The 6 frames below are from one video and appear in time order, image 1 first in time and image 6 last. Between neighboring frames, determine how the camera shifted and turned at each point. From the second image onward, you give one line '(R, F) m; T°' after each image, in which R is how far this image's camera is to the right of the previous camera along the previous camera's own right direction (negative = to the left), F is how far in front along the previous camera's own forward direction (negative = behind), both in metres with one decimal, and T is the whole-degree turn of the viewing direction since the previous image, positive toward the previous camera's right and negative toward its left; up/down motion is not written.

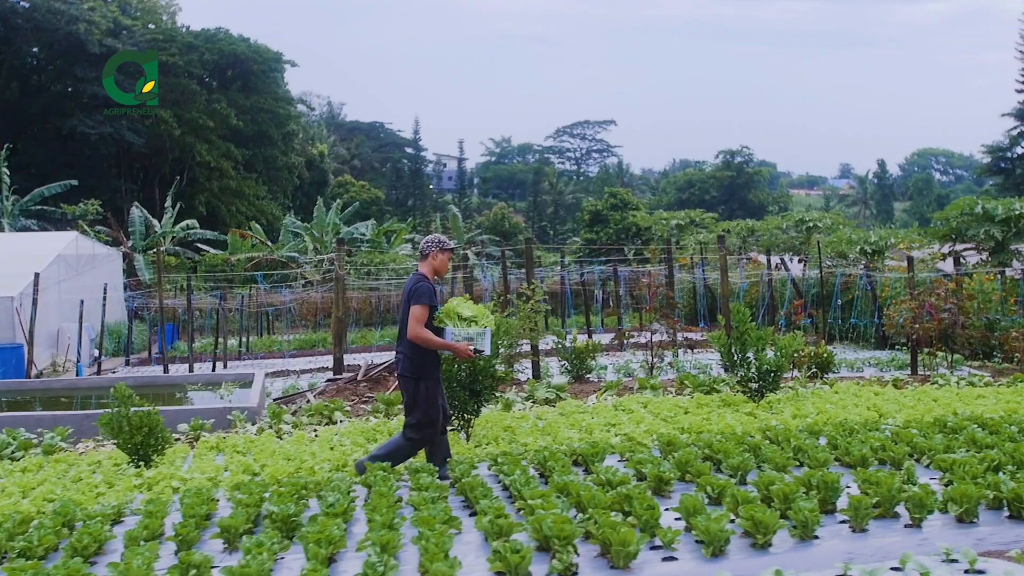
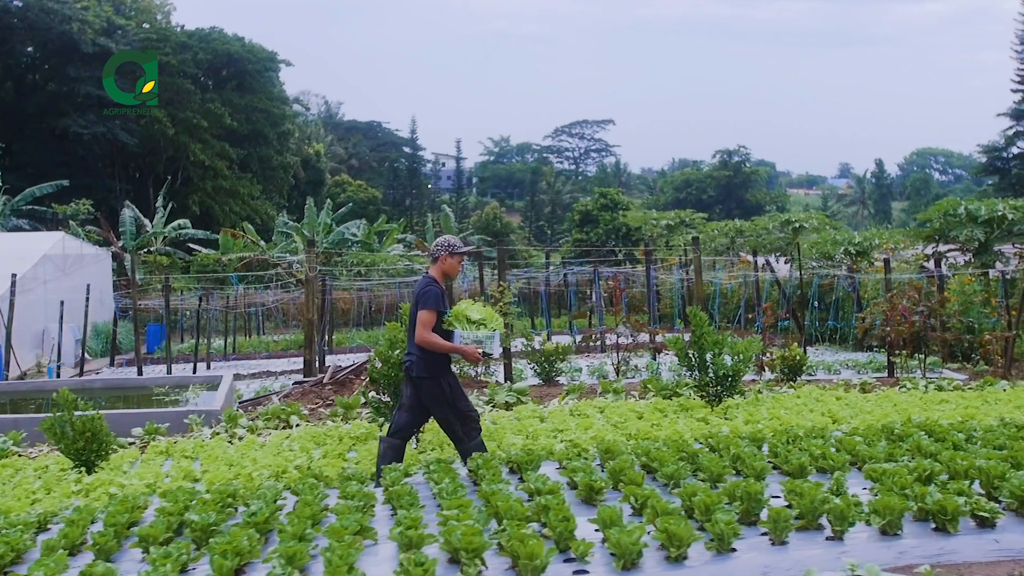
(+0.4, +0.1) m; 0°
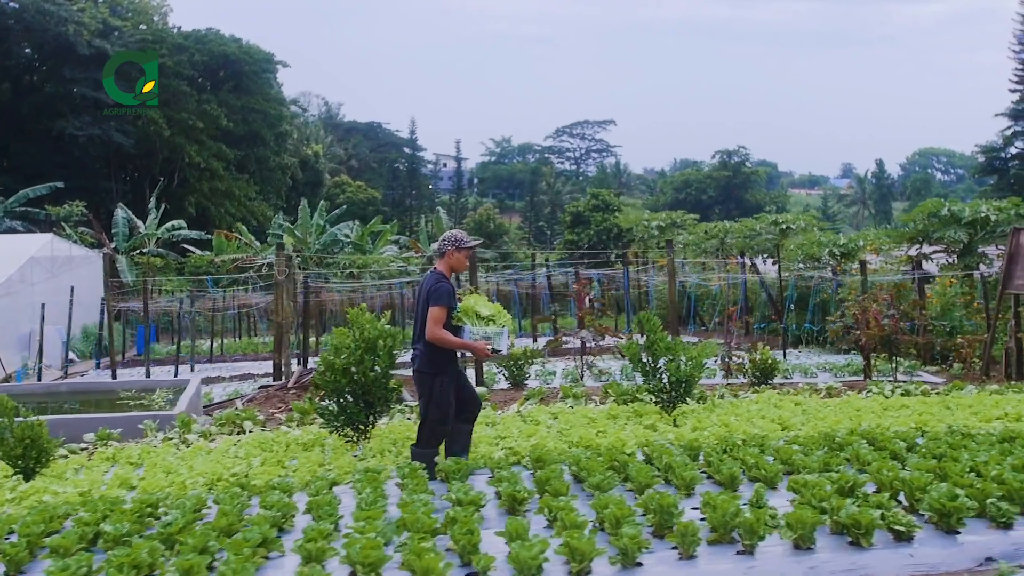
(+0.4, +0.1) m; 0°
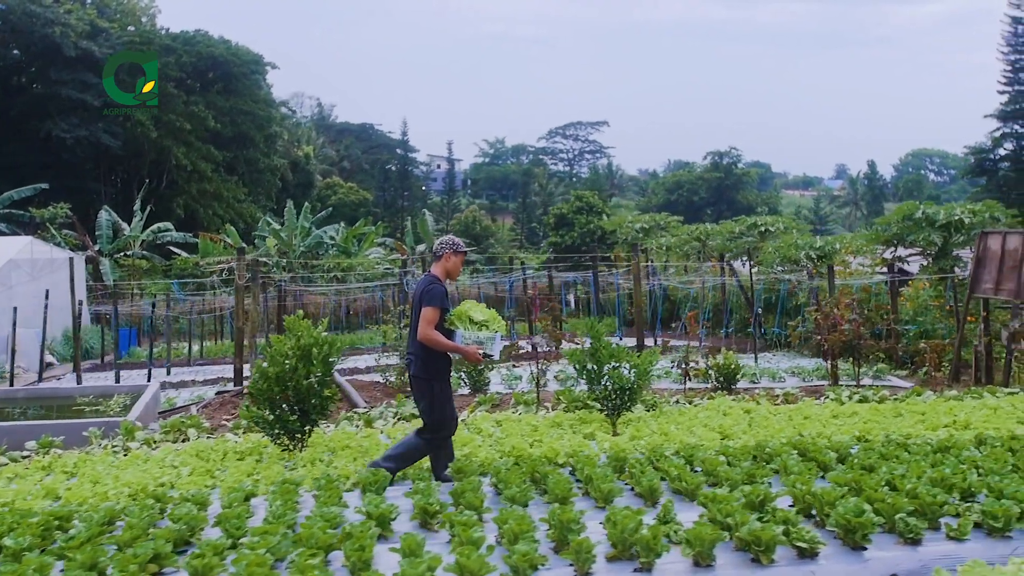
(+0.4, +0.1) m; 0°
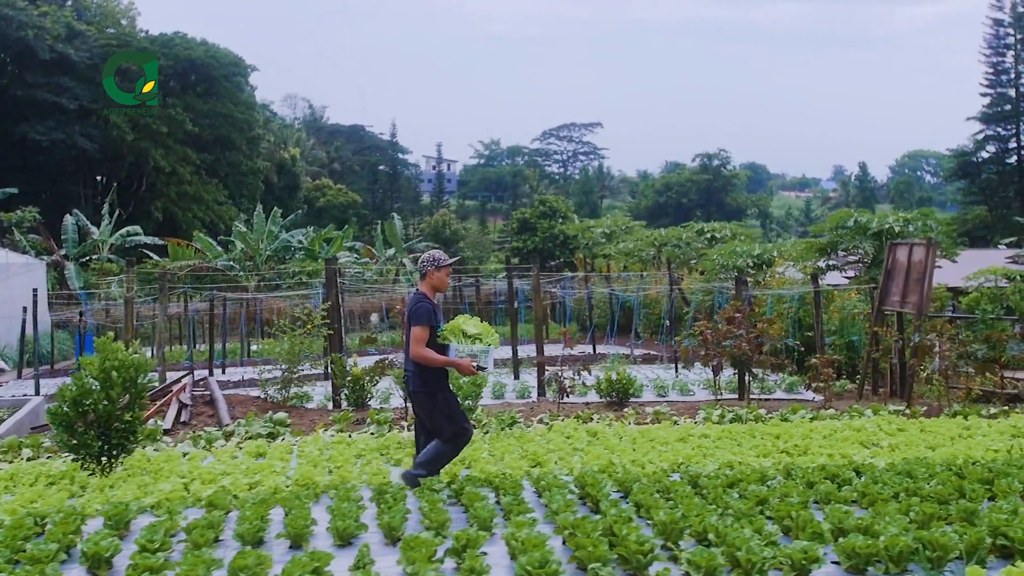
(+1.3, +0.2) m; -1°
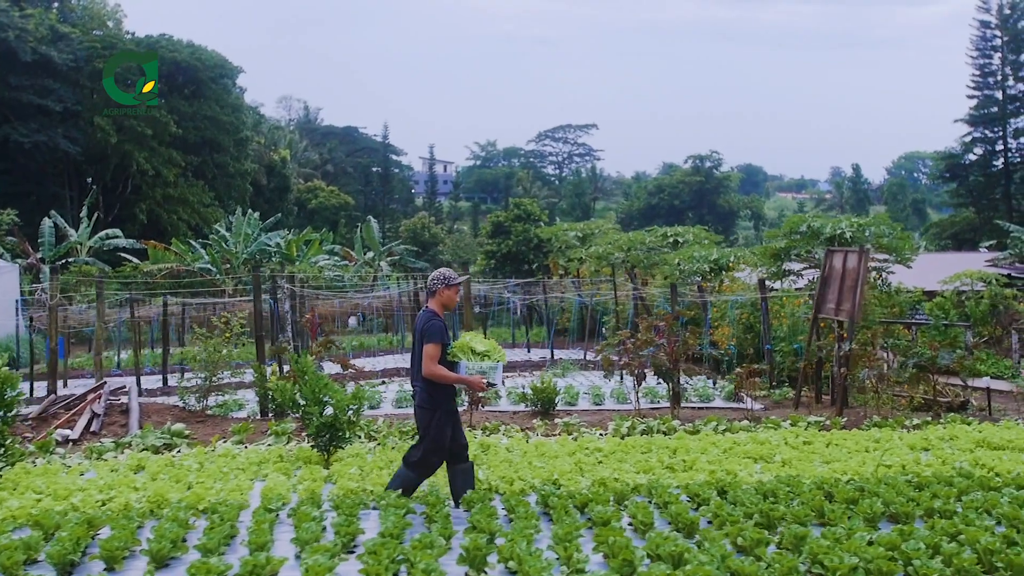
(+0.8, +0.1) m; 0°
